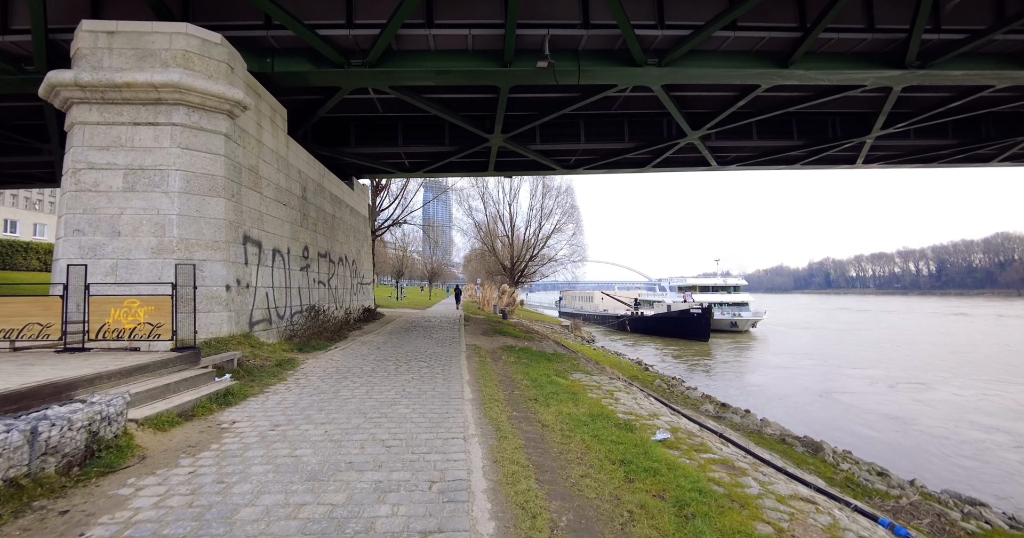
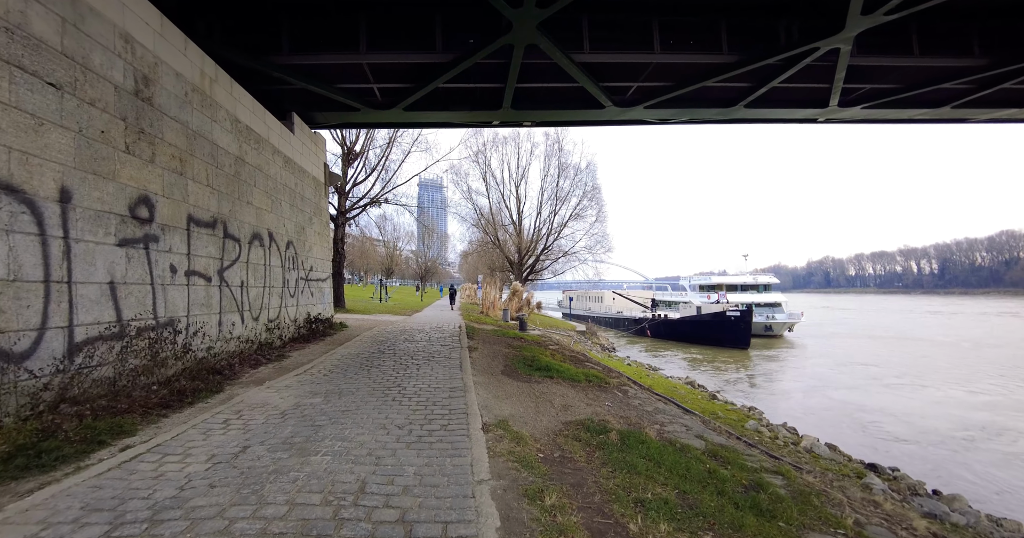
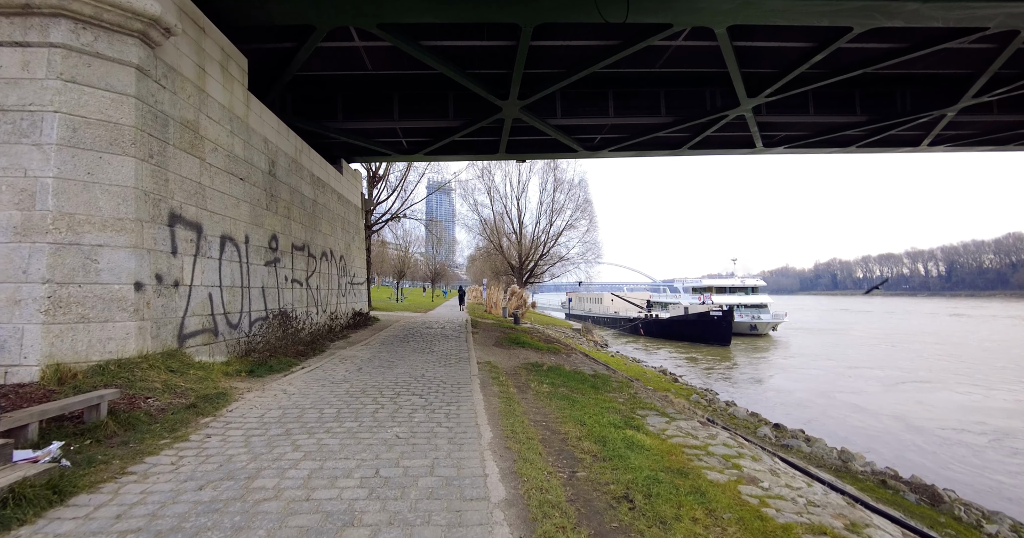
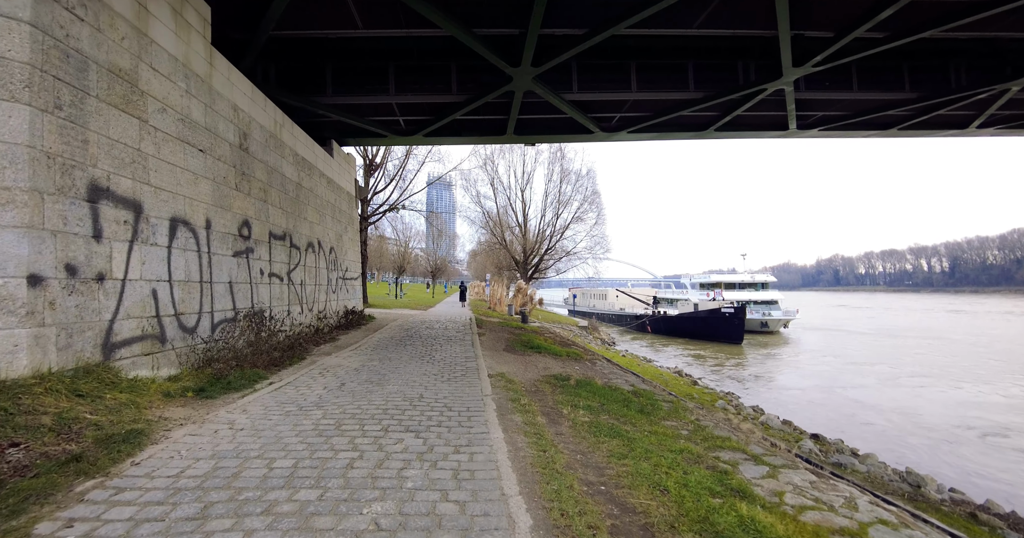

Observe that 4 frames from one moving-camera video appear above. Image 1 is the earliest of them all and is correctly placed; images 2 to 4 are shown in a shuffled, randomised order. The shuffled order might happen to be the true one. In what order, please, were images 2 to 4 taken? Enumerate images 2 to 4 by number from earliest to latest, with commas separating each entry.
3, 4, 2
